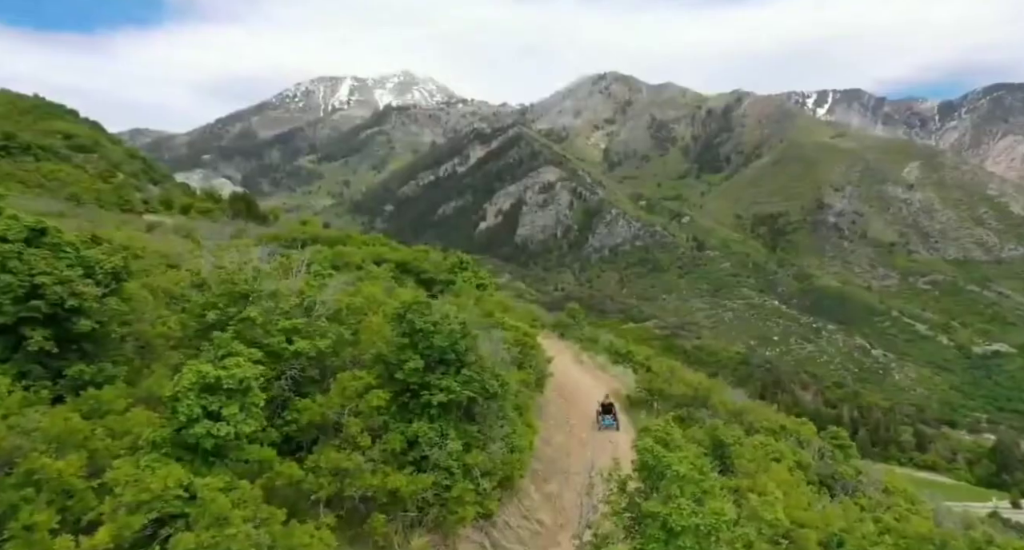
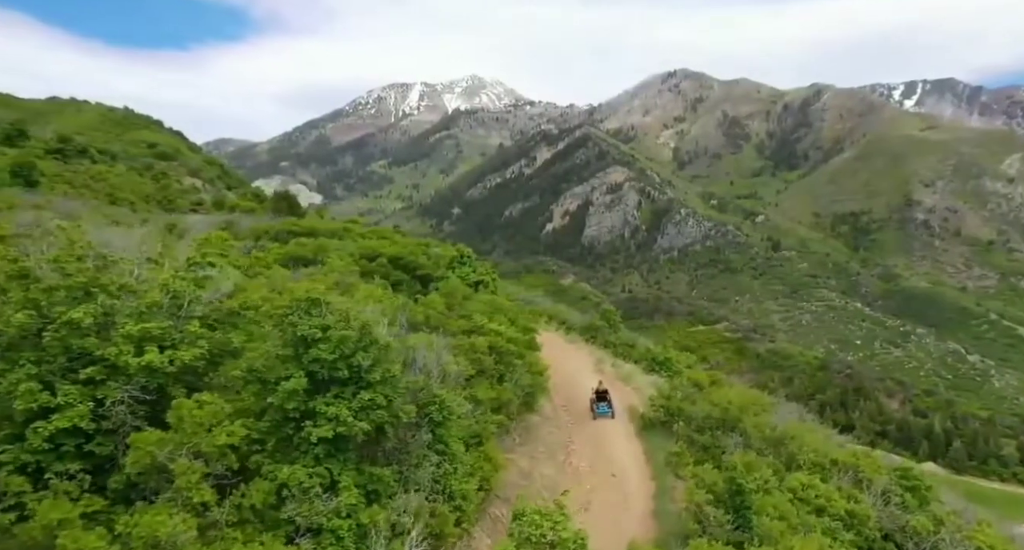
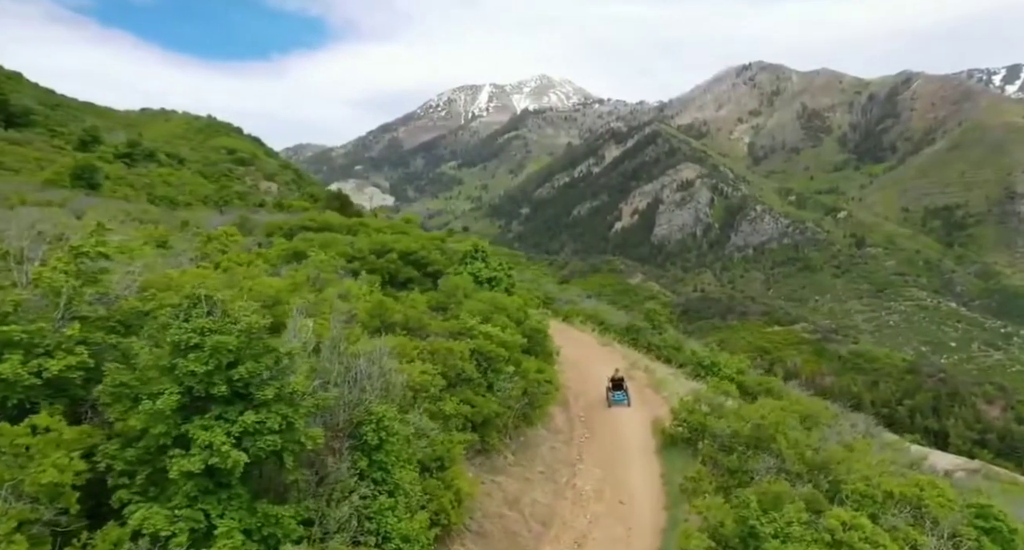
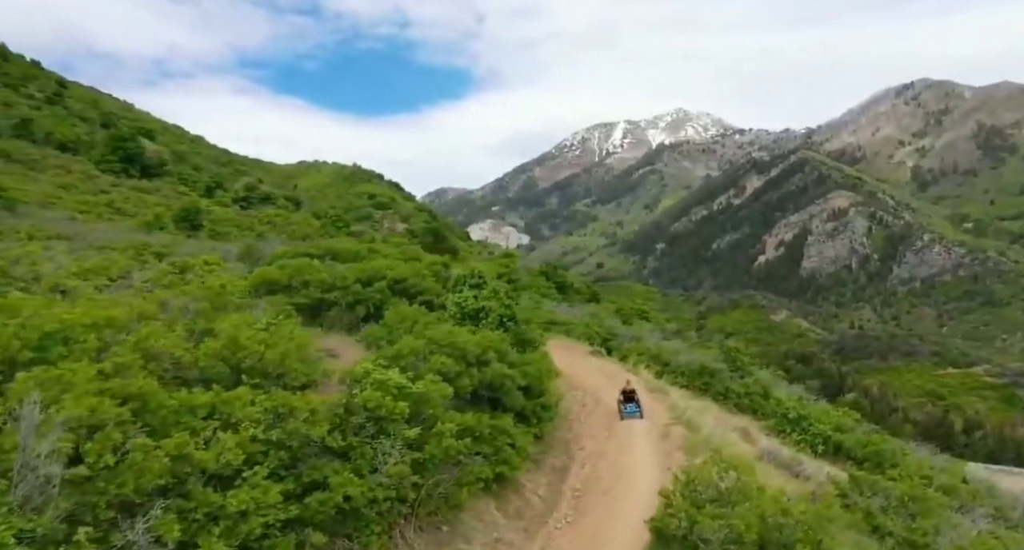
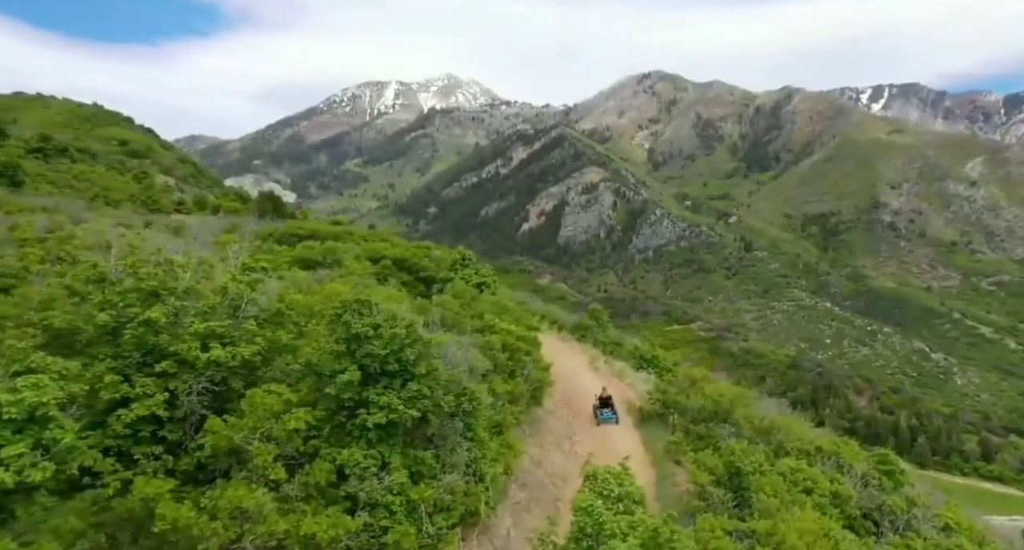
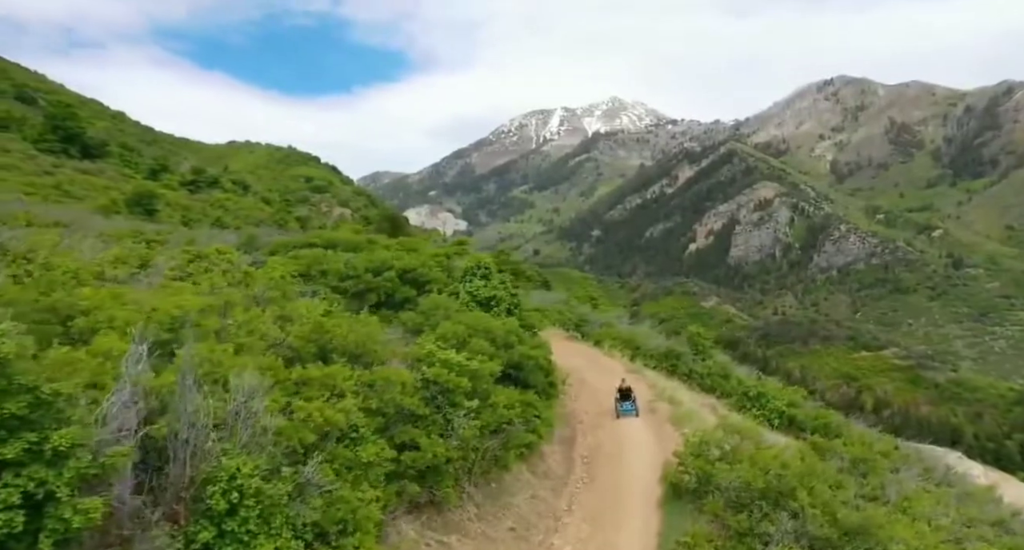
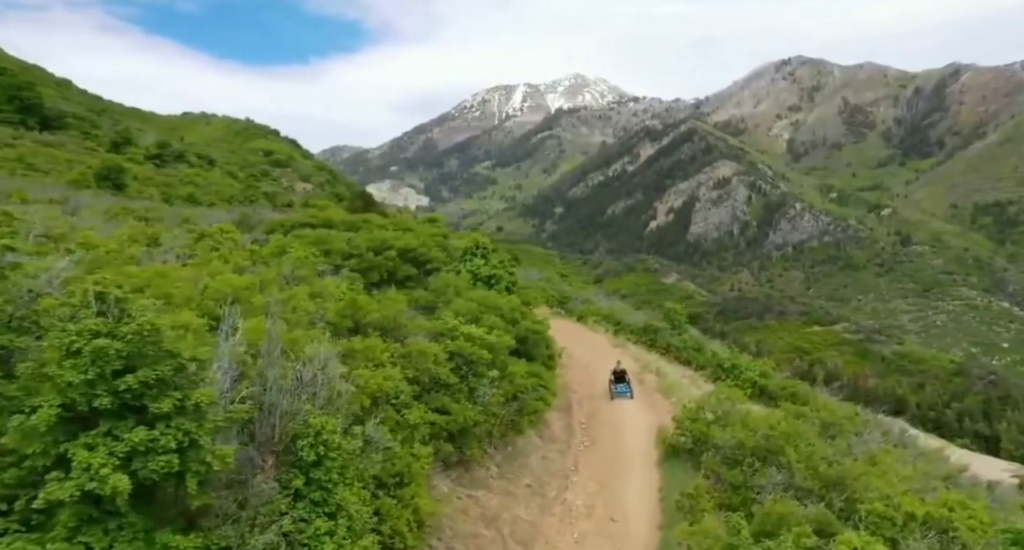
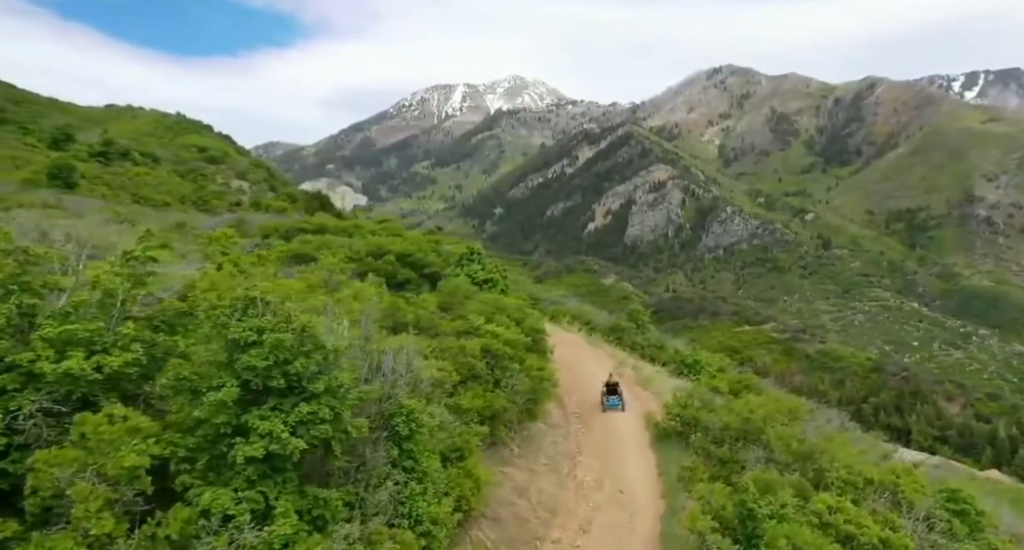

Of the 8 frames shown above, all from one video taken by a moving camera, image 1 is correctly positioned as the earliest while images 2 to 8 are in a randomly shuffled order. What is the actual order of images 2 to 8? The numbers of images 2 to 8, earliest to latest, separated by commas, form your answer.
5, 2, 8, 3, 7, 6, 4
